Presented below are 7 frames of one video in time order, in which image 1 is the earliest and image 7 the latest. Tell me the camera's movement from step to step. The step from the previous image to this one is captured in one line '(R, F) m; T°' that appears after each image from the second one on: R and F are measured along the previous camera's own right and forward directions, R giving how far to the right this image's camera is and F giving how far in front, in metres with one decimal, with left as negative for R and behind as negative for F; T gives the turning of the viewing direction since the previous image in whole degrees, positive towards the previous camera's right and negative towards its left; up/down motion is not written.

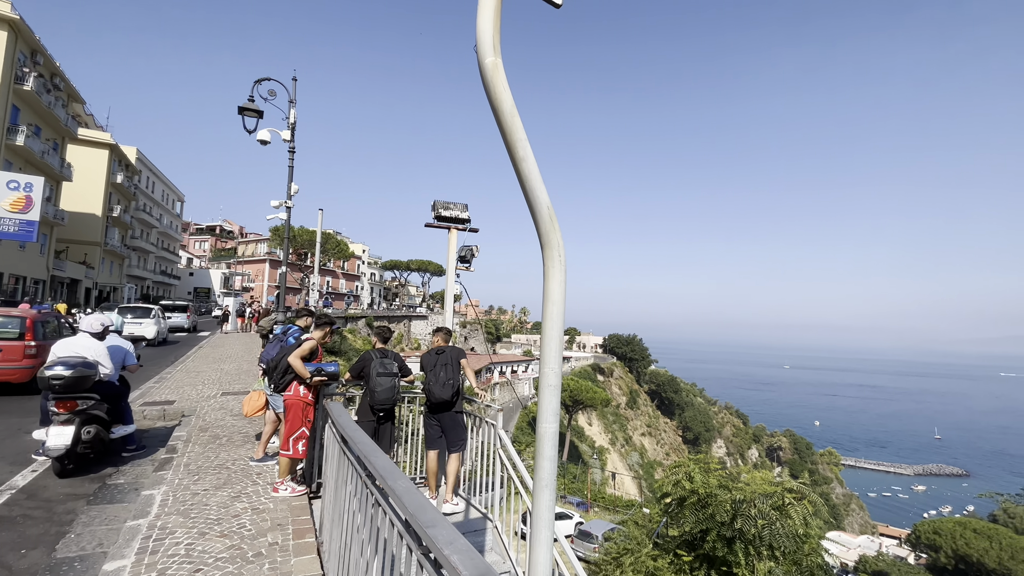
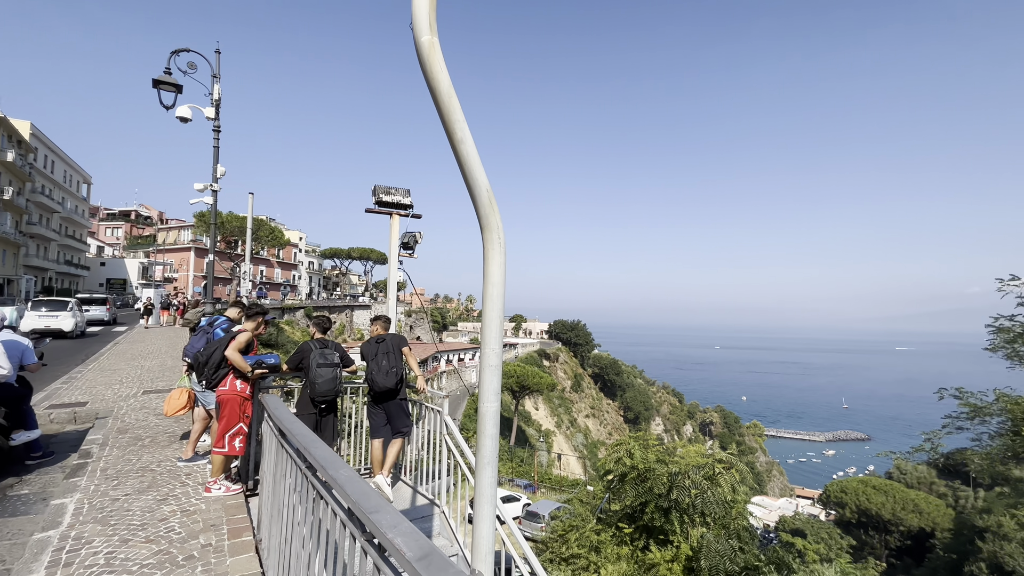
(+0.4, -0.1) m; +6°
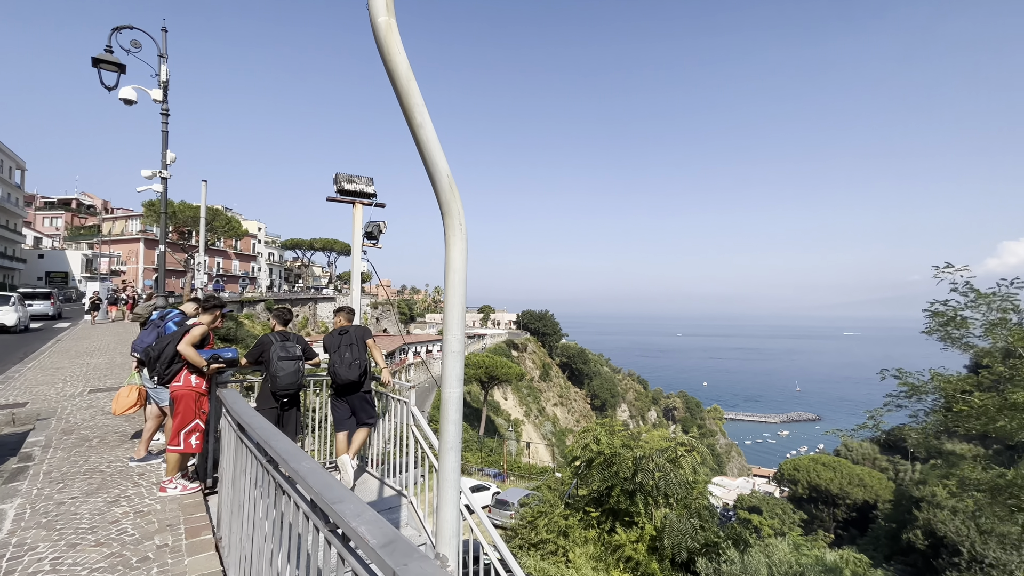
(+0.3, -0.1) m; +3°
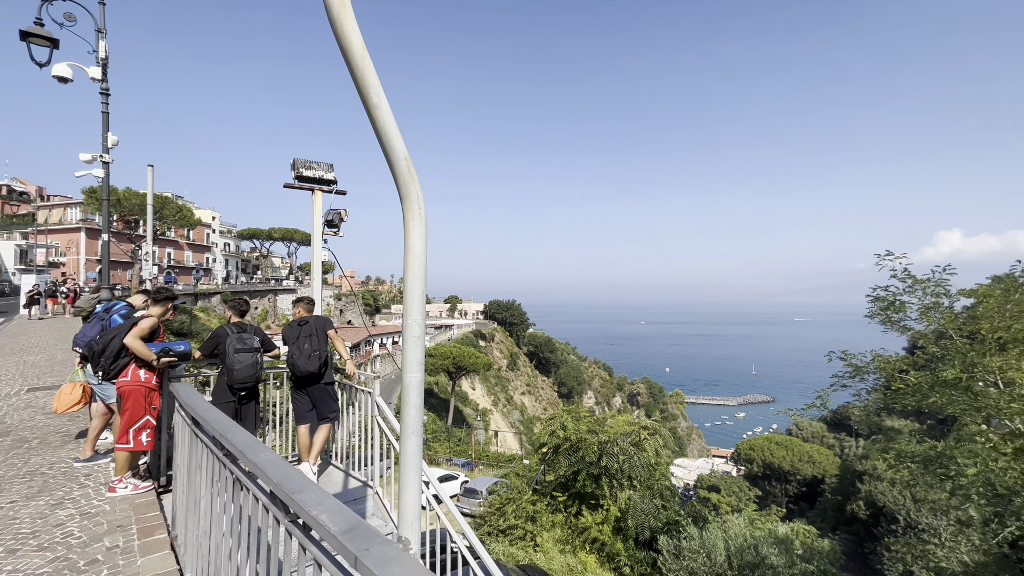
(+0.3, -0.1) m; +4°
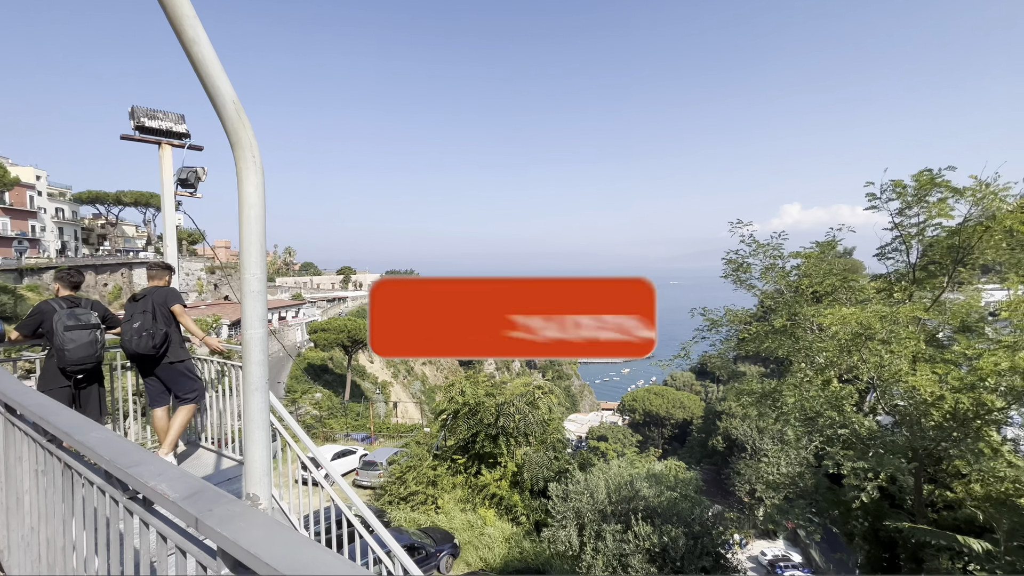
(+0.9, -0.2) m; +11°
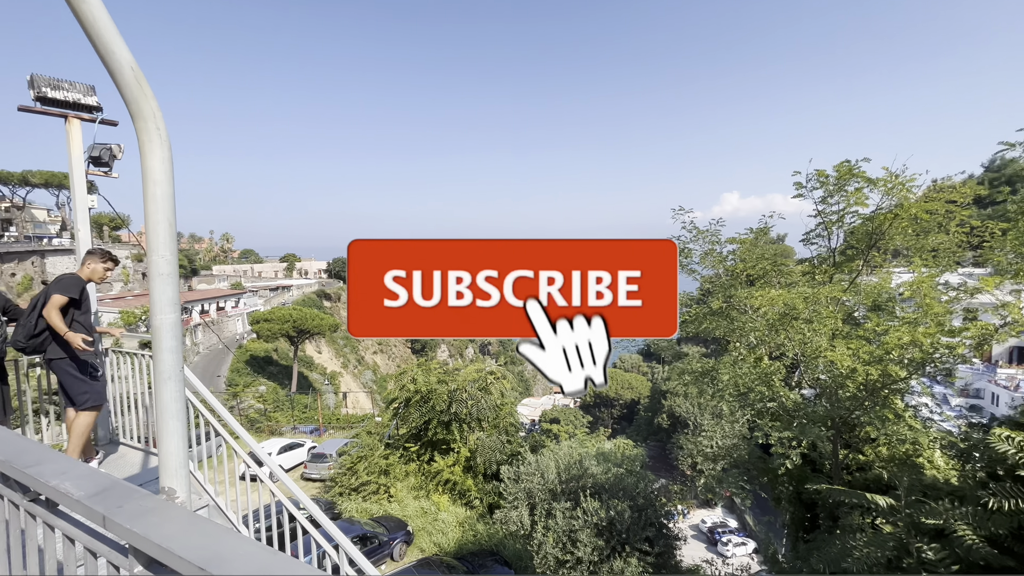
(+0.4, 0.0) m; +5°
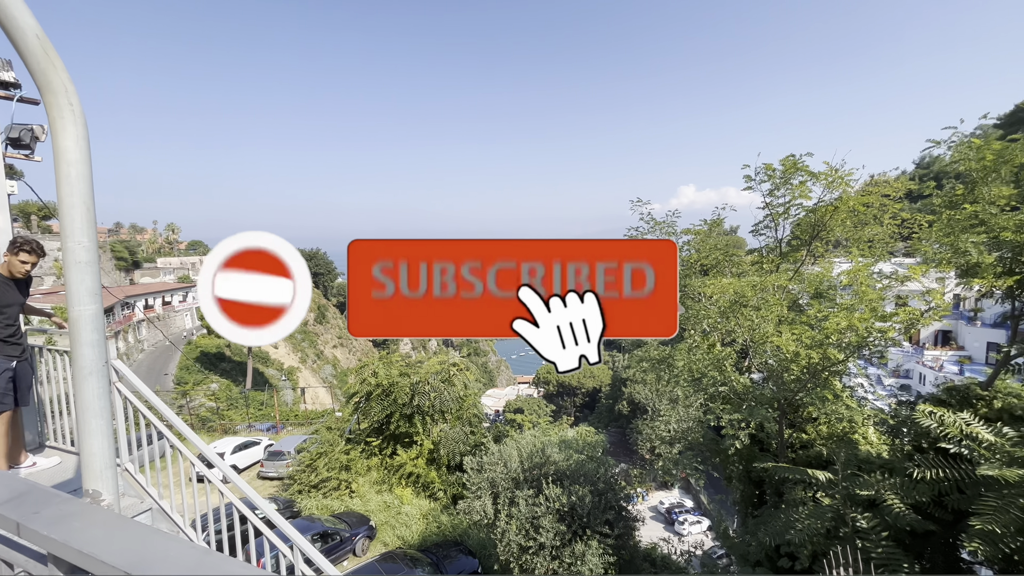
(+0.3, 0.0) m; +4°
